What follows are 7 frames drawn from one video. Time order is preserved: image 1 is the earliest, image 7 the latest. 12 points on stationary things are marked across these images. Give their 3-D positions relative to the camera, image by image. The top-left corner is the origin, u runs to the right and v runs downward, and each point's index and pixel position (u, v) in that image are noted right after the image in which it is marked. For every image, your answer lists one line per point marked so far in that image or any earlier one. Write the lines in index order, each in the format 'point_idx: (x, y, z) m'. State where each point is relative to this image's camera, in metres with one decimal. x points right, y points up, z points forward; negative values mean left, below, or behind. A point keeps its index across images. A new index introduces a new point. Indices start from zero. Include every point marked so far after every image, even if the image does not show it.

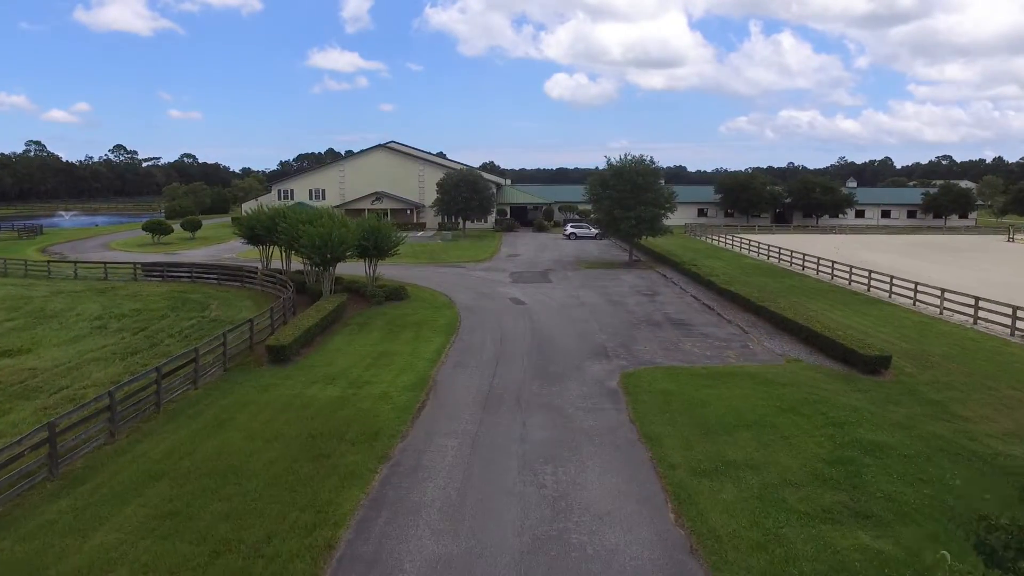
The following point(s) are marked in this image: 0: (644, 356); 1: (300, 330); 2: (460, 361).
0: (+2.2, -1.2, +17.7) m
1: (-3.7, -0.7, +18.7) m
2: (-0.9, -1.2, +17.3) m
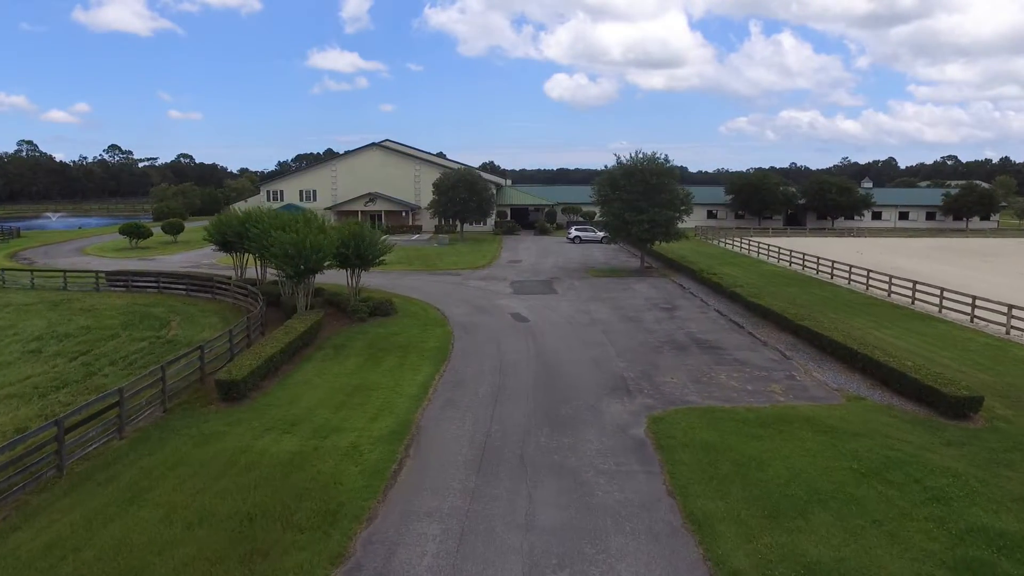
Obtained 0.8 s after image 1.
0: (+2.2, -1.5, +14.6) m
1: (-3.7, -1.0, +15.7) m
2: (-0.8, -1.5, +14.3) m
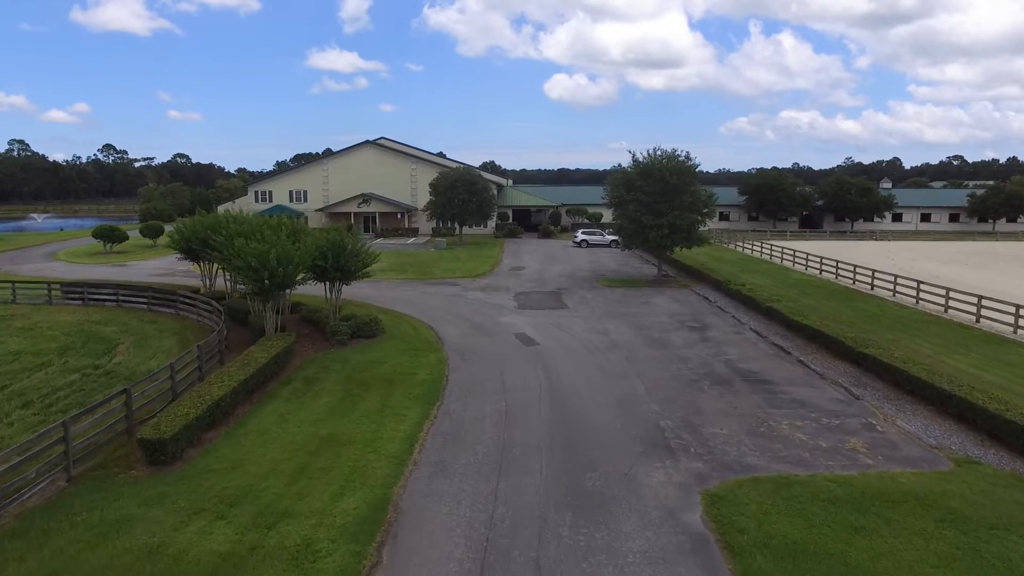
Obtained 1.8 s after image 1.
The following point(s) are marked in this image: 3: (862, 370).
0: (+2.3, -1.8, +11.4) m
1: (-3.6, -1.4, +12.5) m
2: (-0.7, -1.8, +11.1) m
3: (+5.4, -1.2, +16.2) m
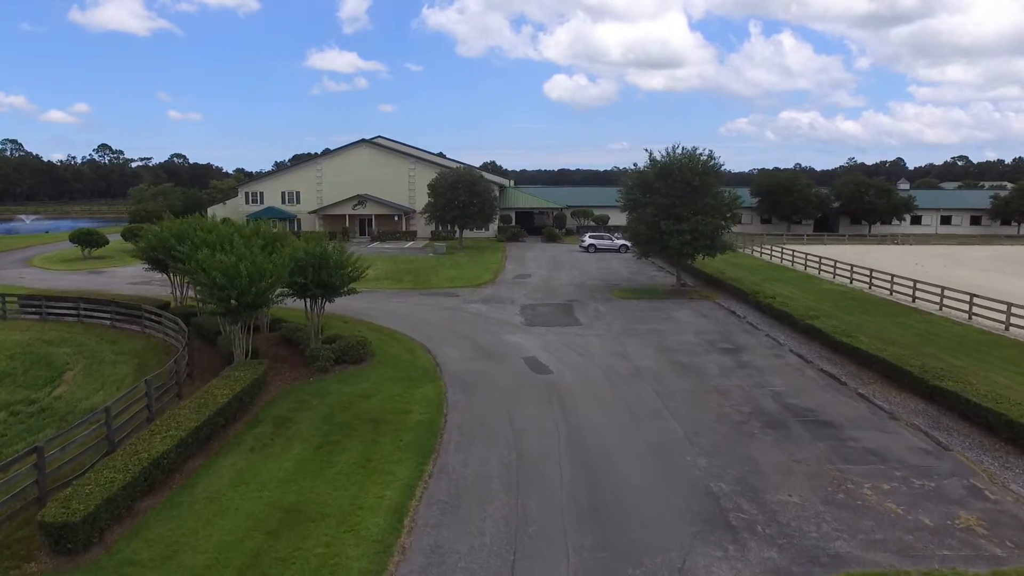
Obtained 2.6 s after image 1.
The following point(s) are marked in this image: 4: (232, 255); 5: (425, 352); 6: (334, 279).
0: (+2.5, -2.1, +8.8) m
1: (-3.5, -1.6, +9.9) m
2: (-0.6, -2.1, +8.5) m
3: (+5.5, -1.5, +13.6) m
4: (-4.1, +0.5, +15.7) m
5: (-1.5, -1.1, +18.2) m
6: (-2.9, +0.2, +17.1) m
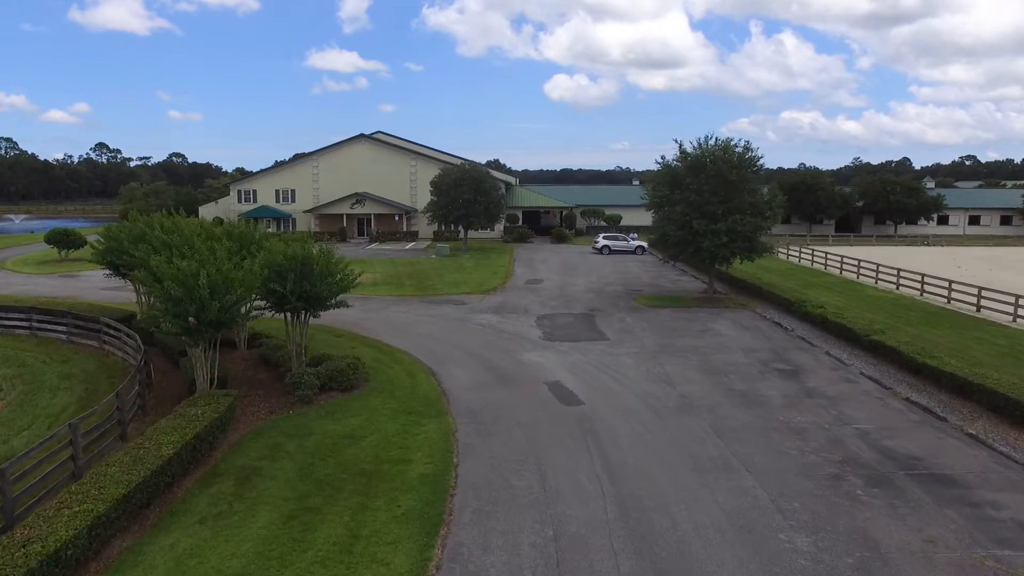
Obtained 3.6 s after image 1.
0: (+2.7, -2.2, +6.0) m
1: (-3.2, -1.8, +7.1) m
2: (-0.3, -2.3, +5.6) m
3: (+5.8, -1.7, +10.7) m
4: (-3.9, +0.3, +12.8) m
5: (-1.2, -1.3, +15.3) m
6: (-2.6, 0.0, +14.2) m
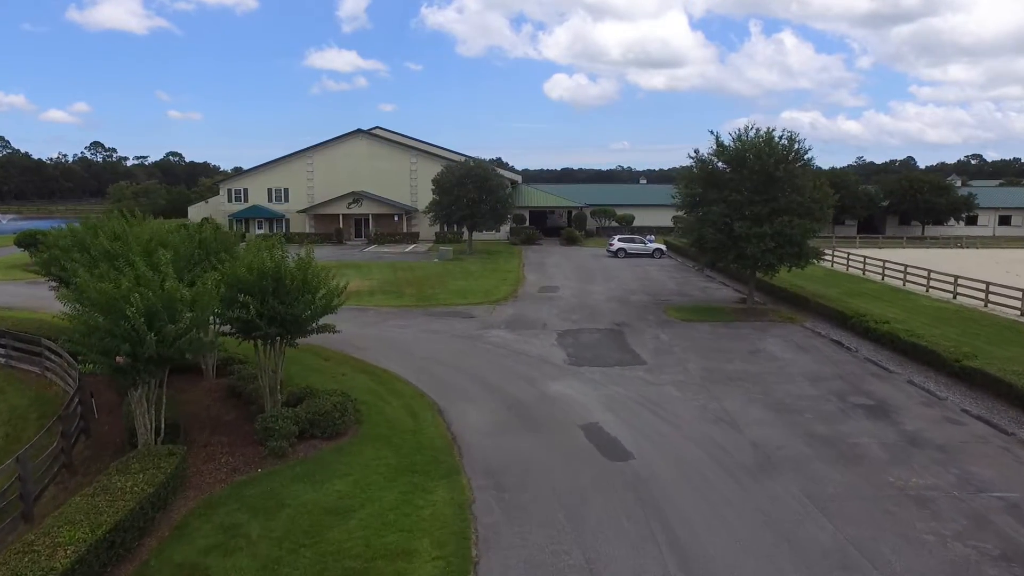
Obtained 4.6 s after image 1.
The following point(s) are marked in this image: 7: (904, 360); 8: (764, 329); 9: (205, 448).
0: (+3.0, -2.4, +3.1) m
1: (-2.9, -2.0, +4.2) m
2: (0.0, -2.5, +2.7) m
3: (+6.1, -1.9, +7.9) m
4: (-3.6, +0.1, +9.9) m
5: (-0.9, -1.5, +12.4) m
6: (-2.3, -0.2, +11.3) m
7: (+6.0, -1.1, +16.3) m
8: (+4.7, -0.7, +19.7) m
9: (-3.1, -1.5, +10.9) m
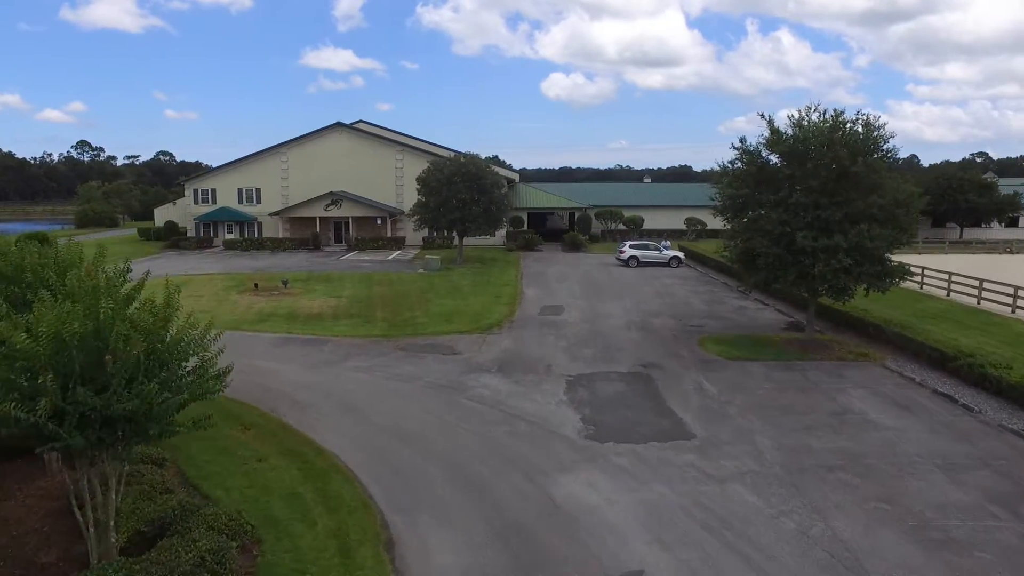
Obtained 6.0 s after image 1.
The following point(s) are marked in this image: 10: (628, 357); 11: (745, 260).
0: (+3.0, -2.9, -1.7) m
1: (-2.9, -2.5, -0.6) m
2: (0.0, -2.9, -2.0) m
3: (+6.0, -2.4, +3.1) m
4: (-3.6, -0.4, +5.1) m
5: (-1.0, -1.9, +7.6) m
6: (-2.3, -0.7, +6.5) m
7: (+6.0, -1.5, +11.5) m
8: (+4.6, -1.2, +14.9) m
9: (-3.2, -1.9, +6.1) m
10: (+1.8, -1.1, +16.2) m
11: (+3.7, +0.5, +16.8) m
